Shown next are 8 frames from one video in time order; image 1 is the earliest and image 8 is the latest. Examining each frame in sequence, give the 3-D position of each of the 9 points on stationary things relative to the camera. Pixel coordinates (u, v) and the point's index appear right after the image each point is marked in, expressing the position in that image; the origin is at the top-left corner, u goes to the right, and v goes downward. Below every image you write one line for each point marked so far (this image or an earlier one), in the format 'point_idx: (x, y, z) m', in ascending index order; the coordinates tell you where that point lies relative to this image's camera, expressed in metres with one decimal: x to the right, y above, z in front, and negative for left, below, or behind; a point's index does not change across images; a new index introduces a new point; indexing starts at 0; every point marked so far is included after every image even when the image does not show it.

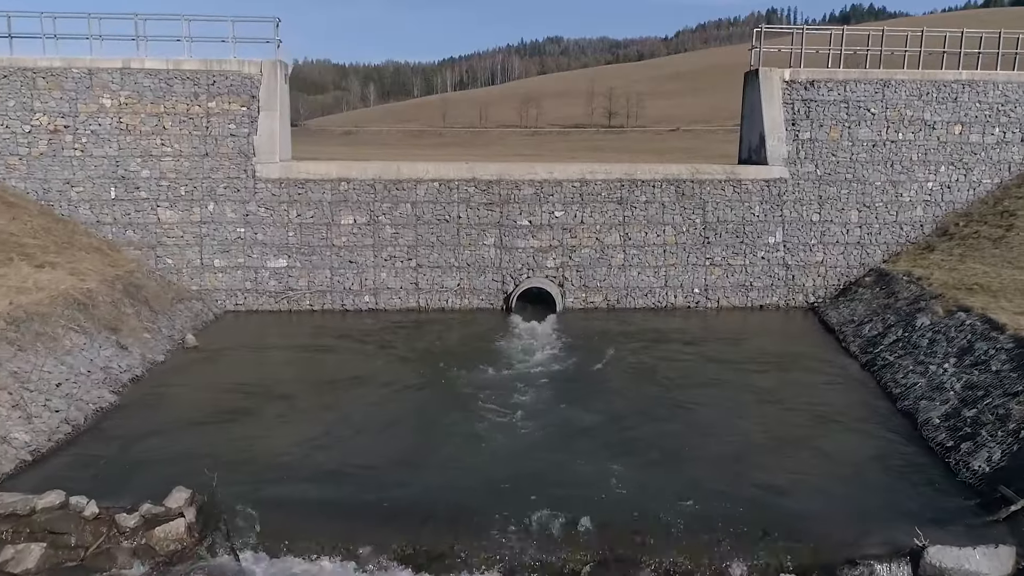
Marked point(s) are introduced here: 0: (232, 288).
0: (-6.6, -0.1, +18.6) m
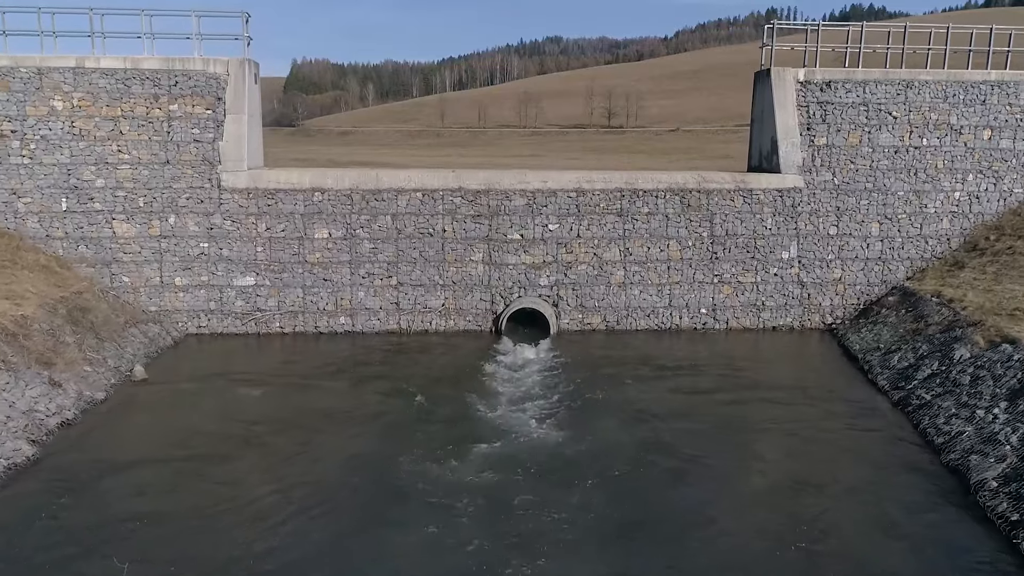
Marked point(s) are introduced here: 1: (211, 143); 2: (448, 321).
0: (-6.8, -0.5, +17.0) m
1: (-6.4, +3.1, +17.0) m
2: (-1.4, -0.8, +17.4) m
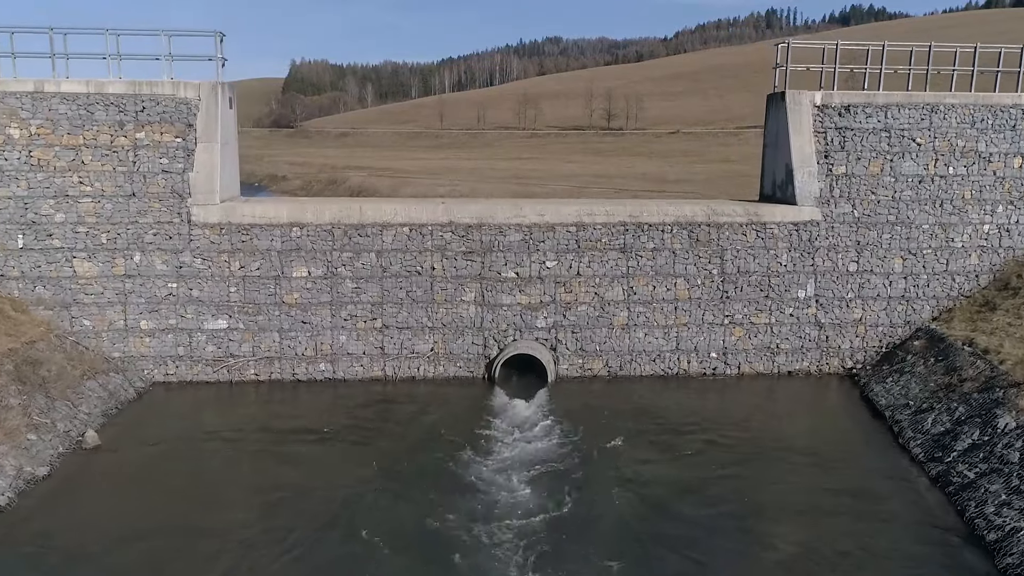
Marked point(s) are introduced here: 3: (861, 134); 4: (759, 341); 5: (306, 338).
0: (-6.9, -1.3, +15.6) m
1: (-6.5, +2.2, +15.7) m
2: (-1.5, -1.6, +16.1) m
3: (+7.3, +3.3, +16.8) m
4: (+5.1, -1.1, +16.5) m
5: (-4.1, -1.0, +15.8) m
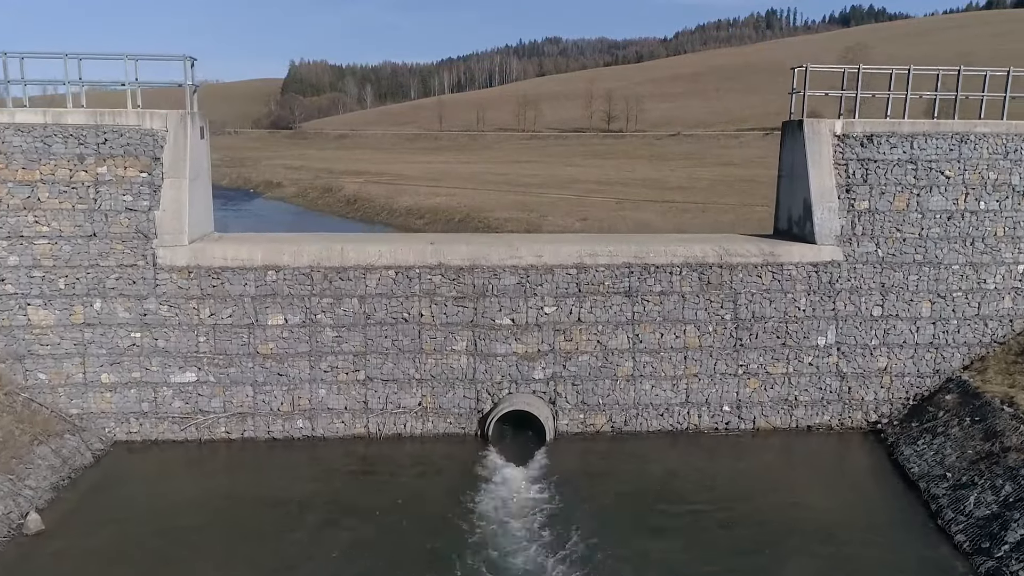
0: (-7.0, -2.2, +14.3) m
1: (-6.6, +1.4, +14.4) m
2: (-1.6, -2.5, +14.8) m
3: (+7.2, +2.4, +15.5) m
4: (+5.0, -2.0, +15.2) m
5: (-4.2, -1.9, +14.5) m
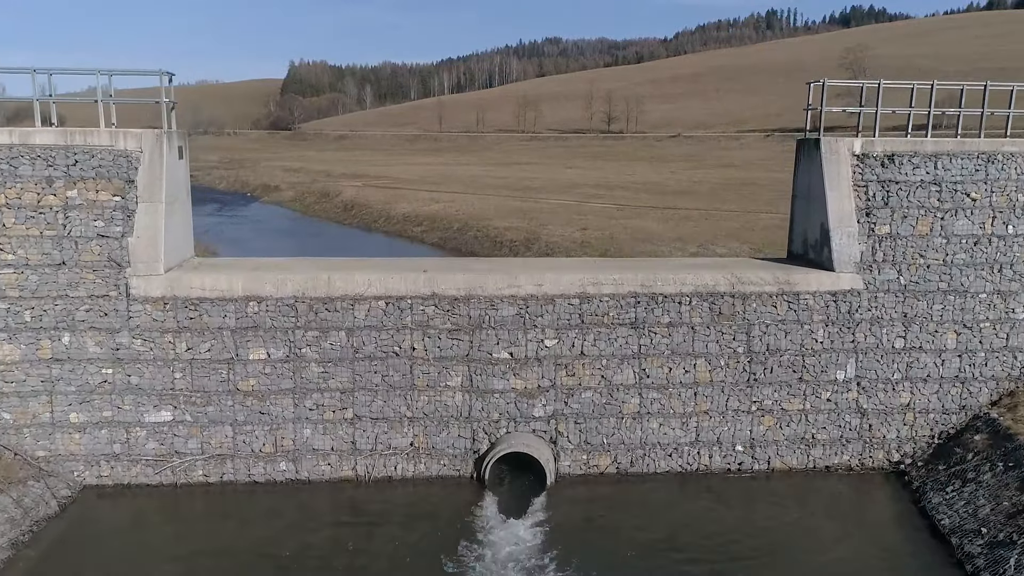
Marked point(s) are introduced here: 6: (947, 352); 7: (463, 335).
0: (-7.0, -2.8, +13.4) m
1: (-6.6, +0.8, +13.4) m
2: (-1.6, -3.0, +13.9) m
3: (+7.2, +1.8, +14.6) m
4: (+5.0, -2.6, +14.3) m
5: (-4.2, -2.4, +13.6) m
6: (+7.9, -1.2, +14.5) m
7: (-0.8, -0.8, +13.7) m
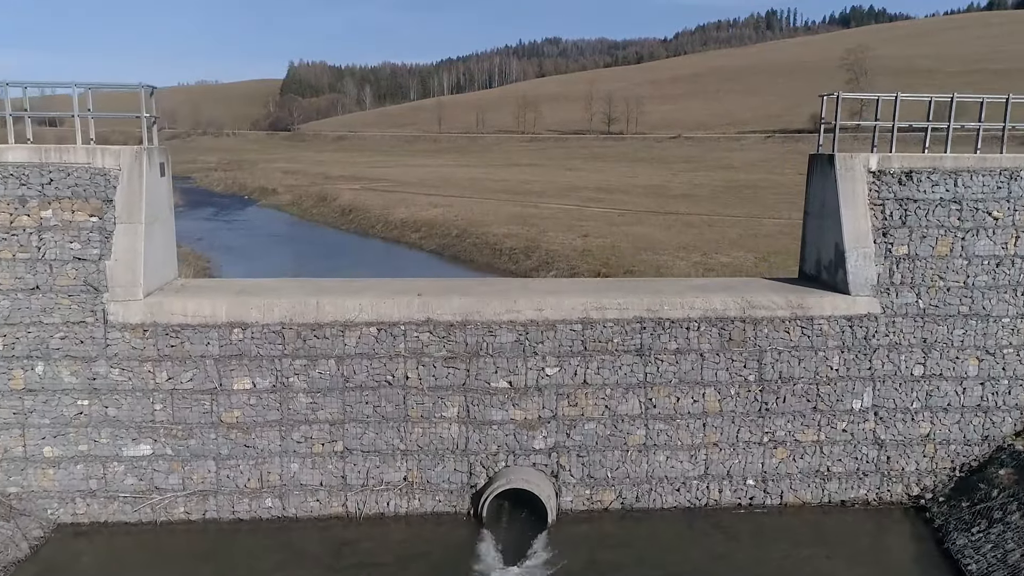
0: (-7.0, -3.2, +12.7) m
1: (-6.6, +0.4, +12.7) m
2: (-1.7, -3.5, +13.1) m
3: (+7.2, +1.4, +13.9) m
4: (+5.0, -3.0, +13.6) m
5: (-4.2, -2.9, +12.9) m
6: (+7.9, -1.6, +13.8) m
7: (-0.9, -1.2, +13.0) m
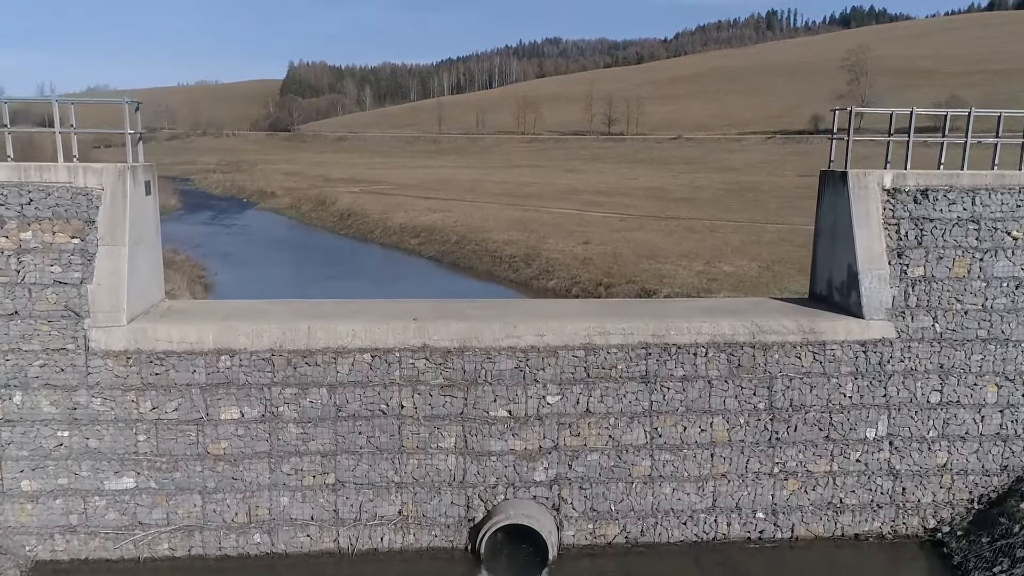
0: (-7.0, -3.6, +12.1) m
1: (-6.6, 0.0, +12.1) m
2: (-1.7, -3.9, +12.6) m
3: (+7.2, +1.0, +13.3) m
4: (+5.0, -3.4, +13.0) m
5: (-4.2, -3.2, +12.3) m
6: (+7.9, -2.0, +13.2) m
7: (-0.9, -1.6, +12.4) m
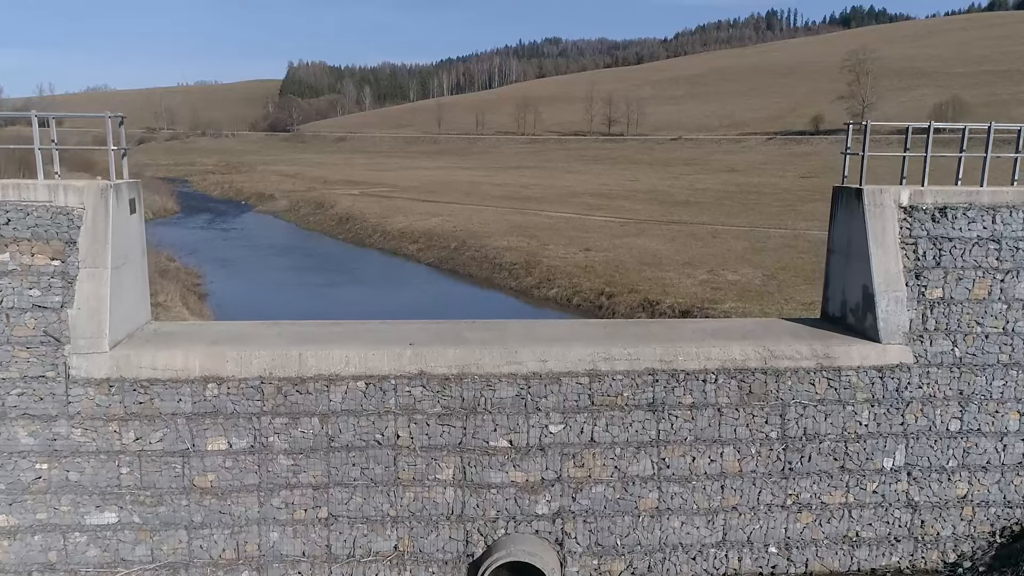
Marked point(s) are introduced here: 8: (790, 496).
0: (-7.0, -4.0, +11.5) m
1: (-6.6, -0.4, +11.6) m
2: (-1.6, -4.2, +12.0) m
3: (+7.2, +0.7, +12.7) m
4: (+5.0, -3.7, +12.5) m
5: (-4.2, -3.6, +11.7) m
6: (+7.9, -2.3, +12.7) m
7: (-0.8, -2.0, +11.9) m
8: (+4.3, -3.2, +12.4) m
